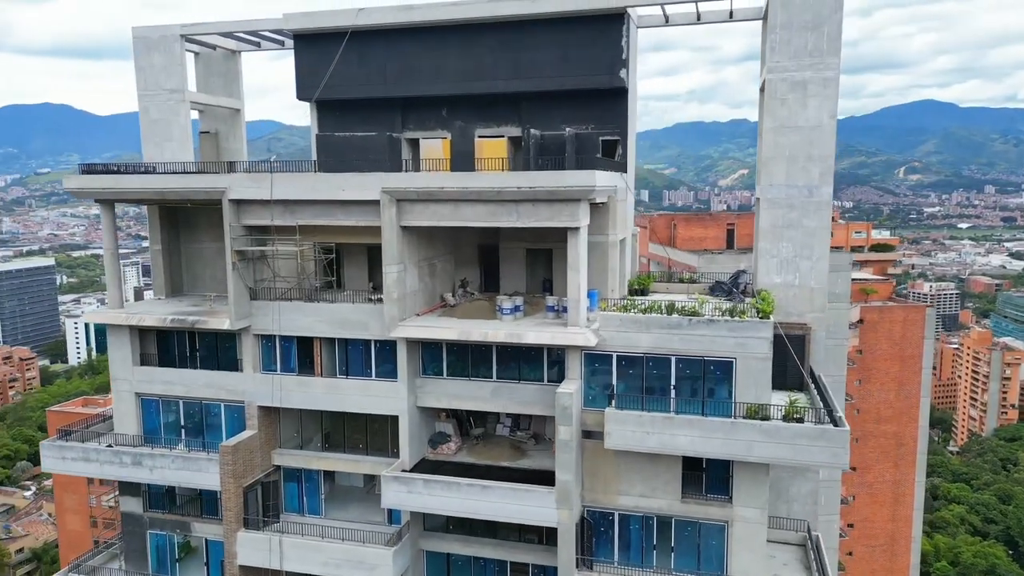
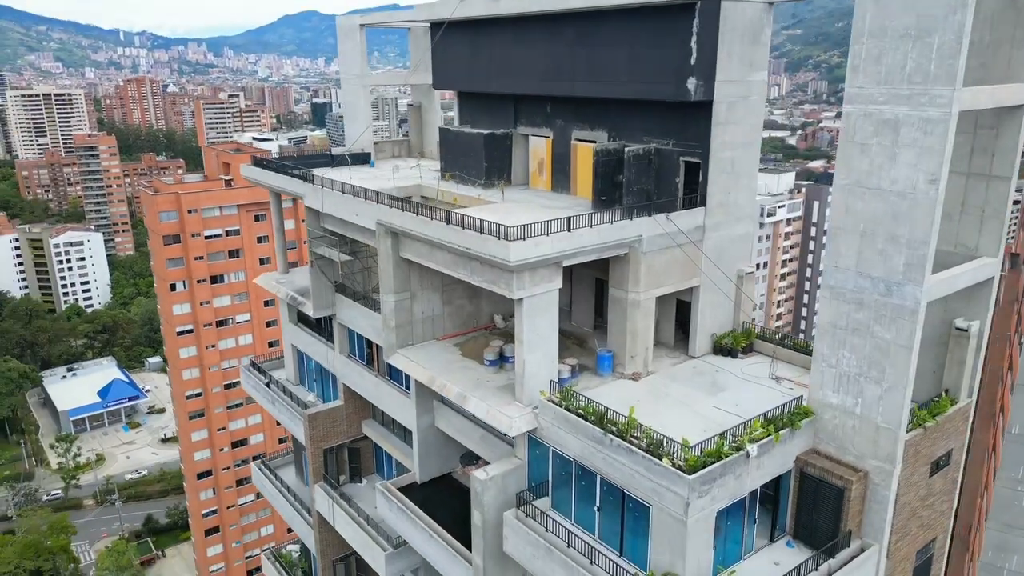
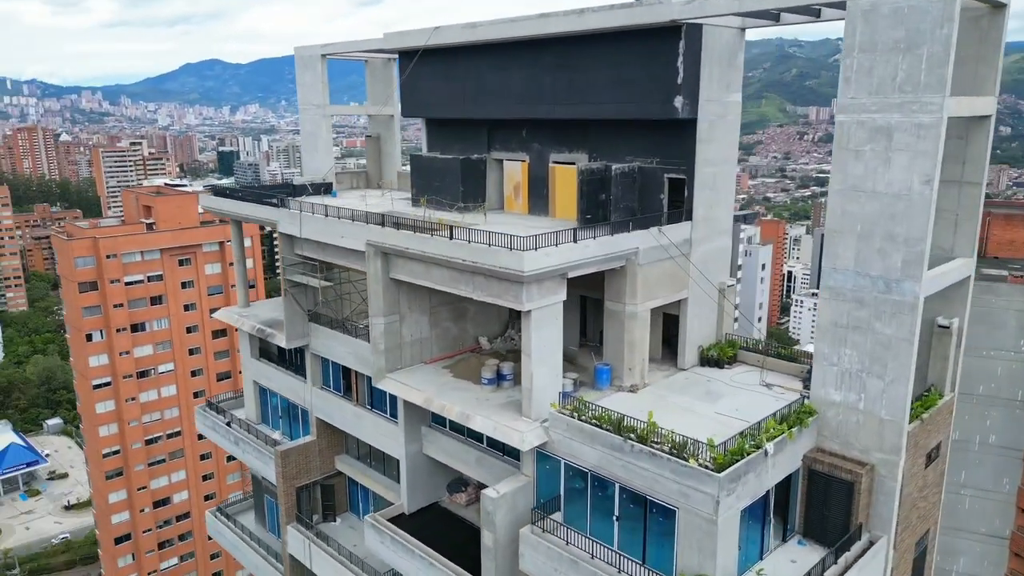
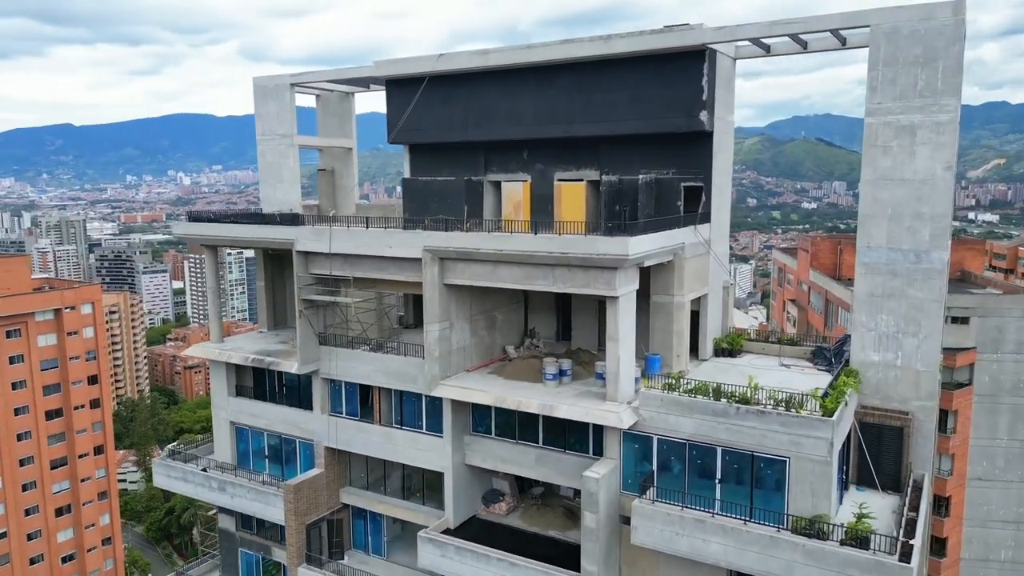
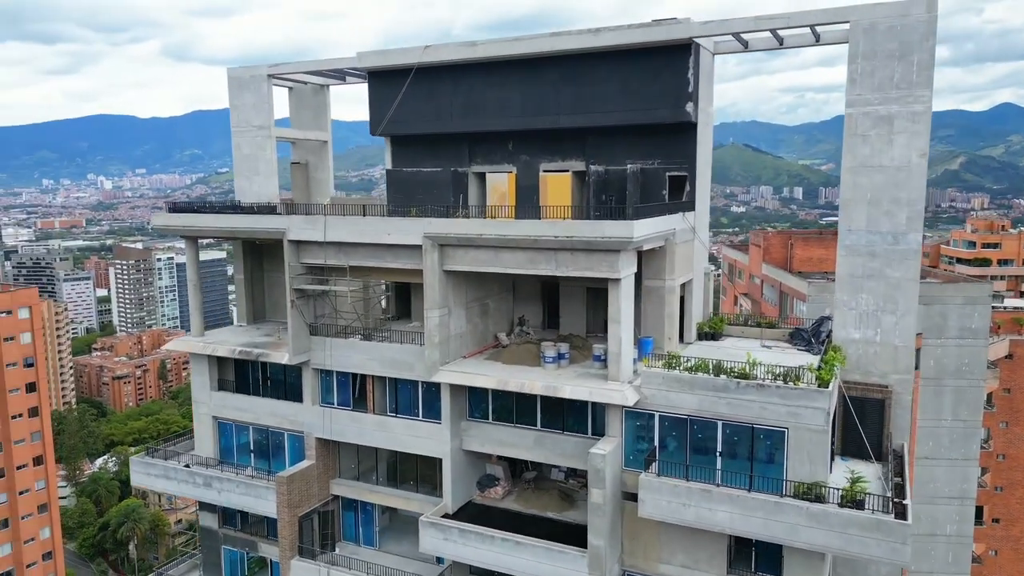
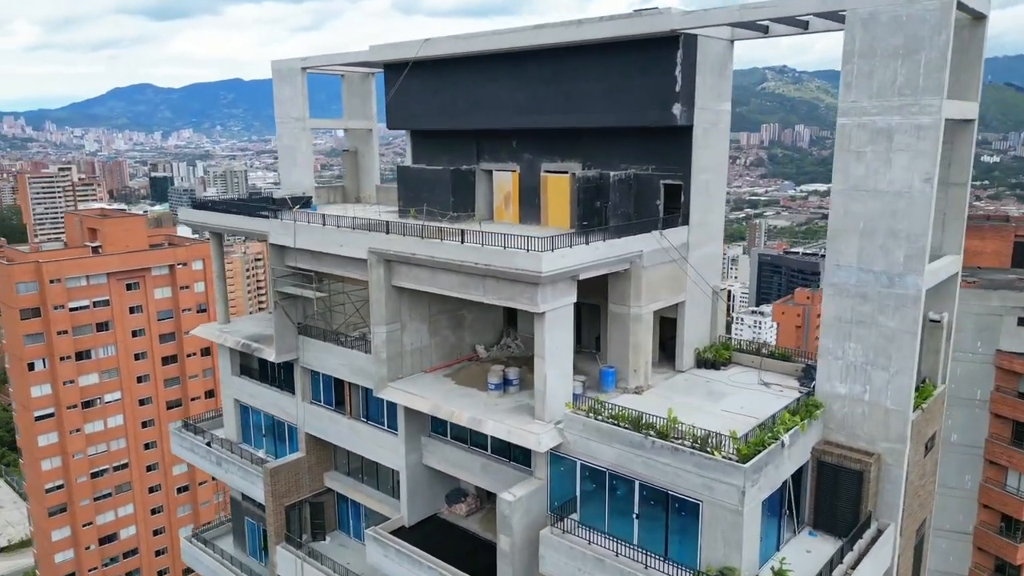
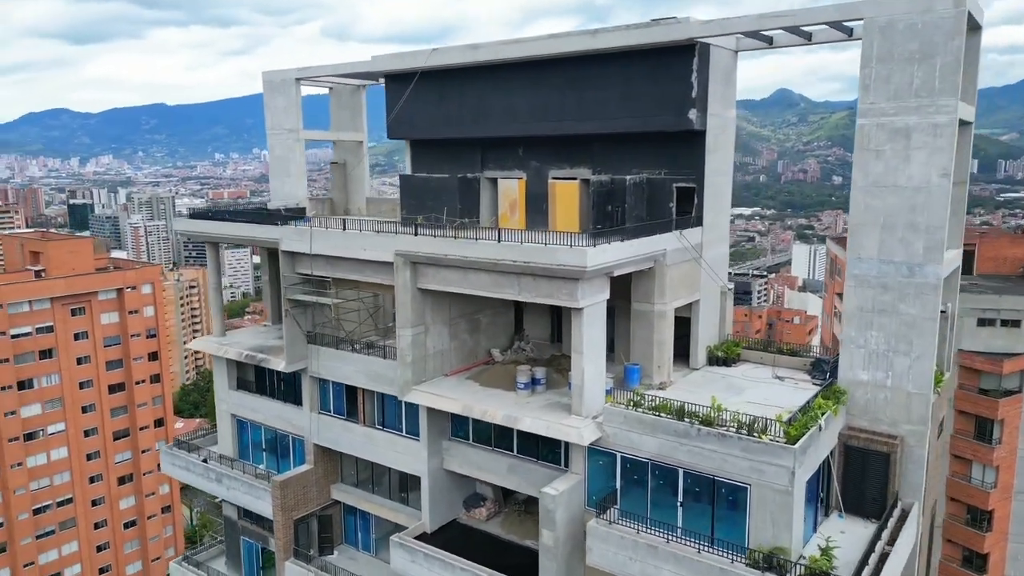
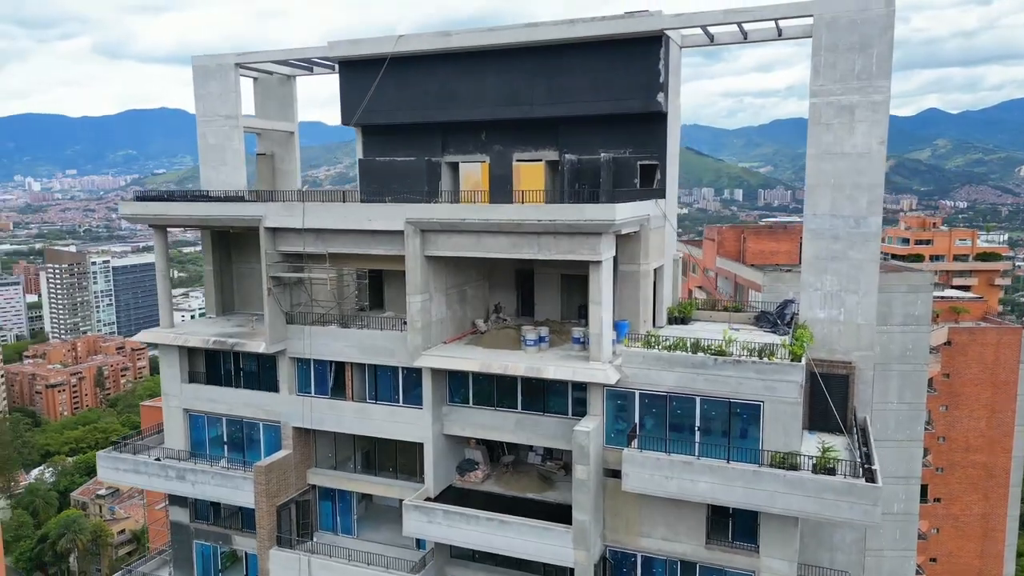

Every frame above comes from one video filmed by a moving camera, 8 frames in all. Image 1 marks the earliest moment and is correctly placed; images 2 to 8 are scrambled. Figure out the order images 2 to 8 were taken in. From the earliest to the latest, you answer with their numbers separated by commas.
8, 5, 4, 7, 6, 3, 2
